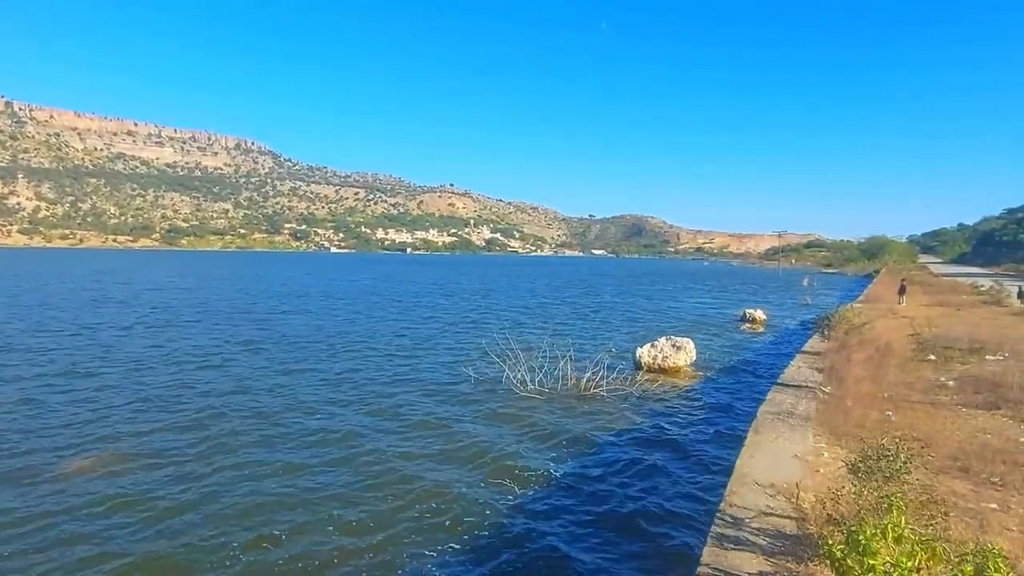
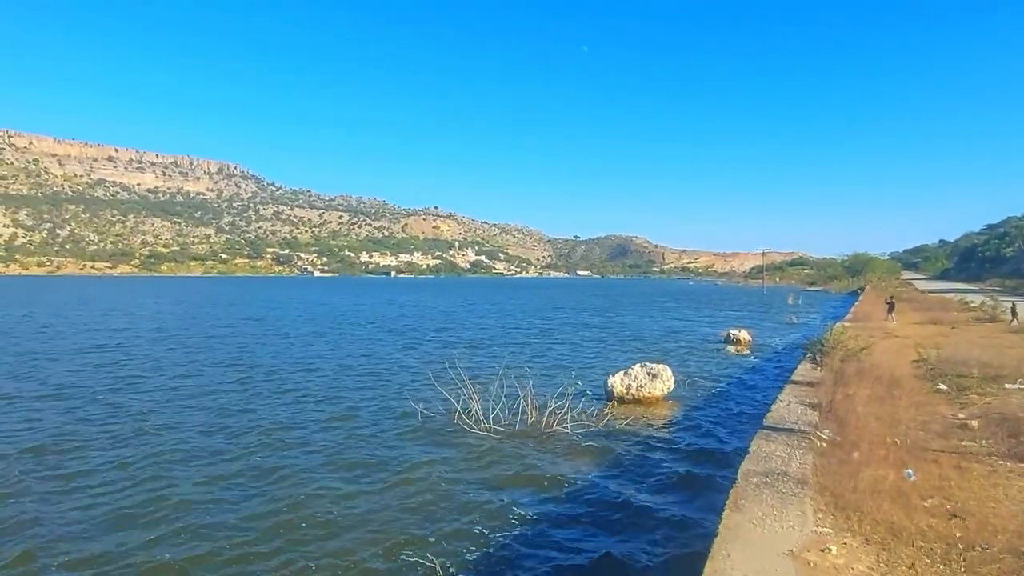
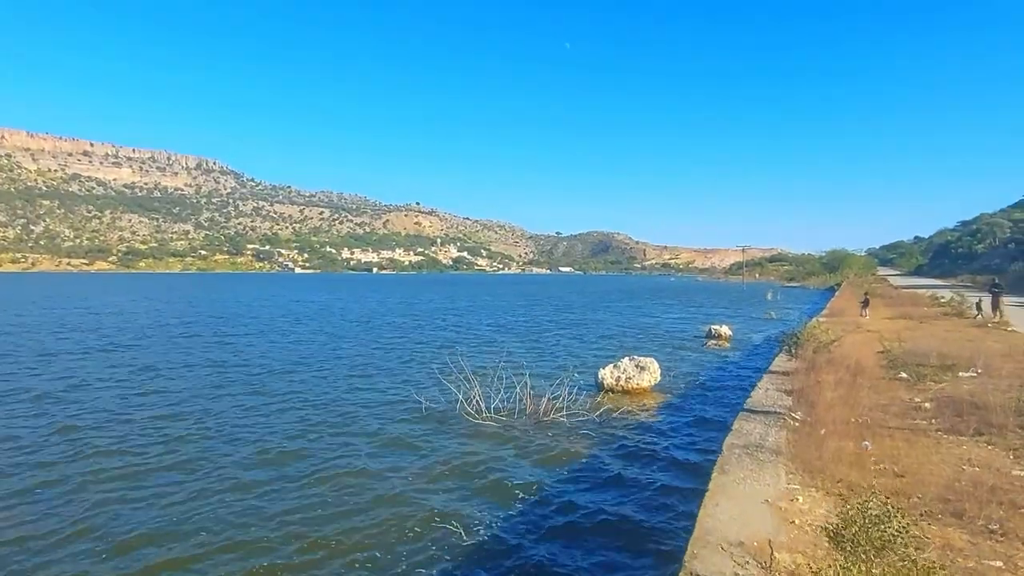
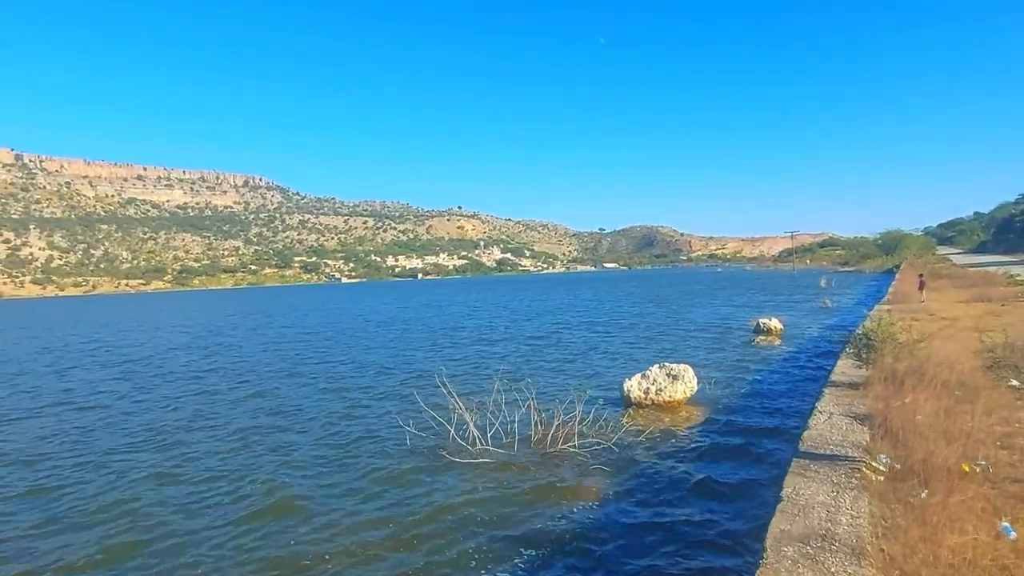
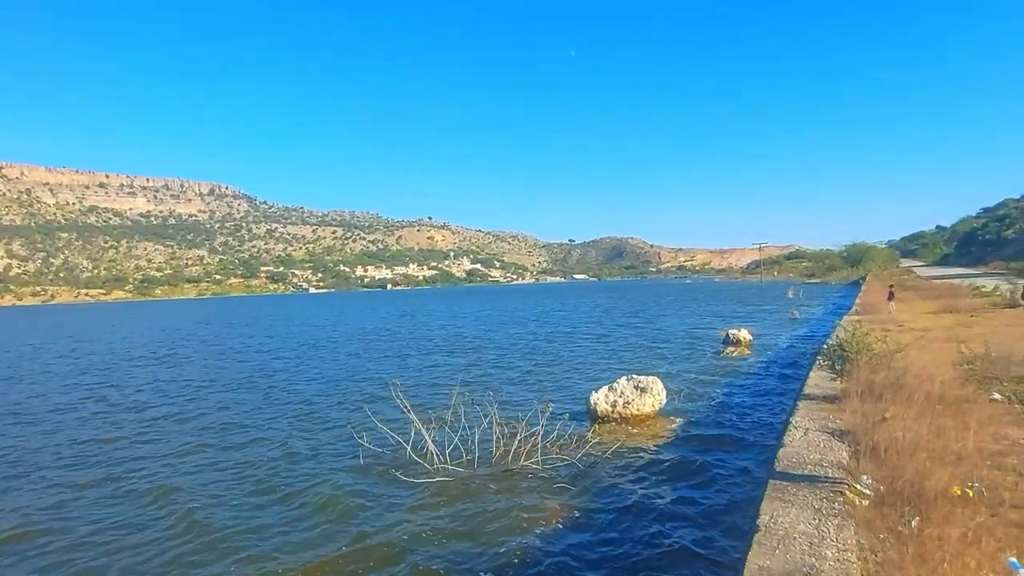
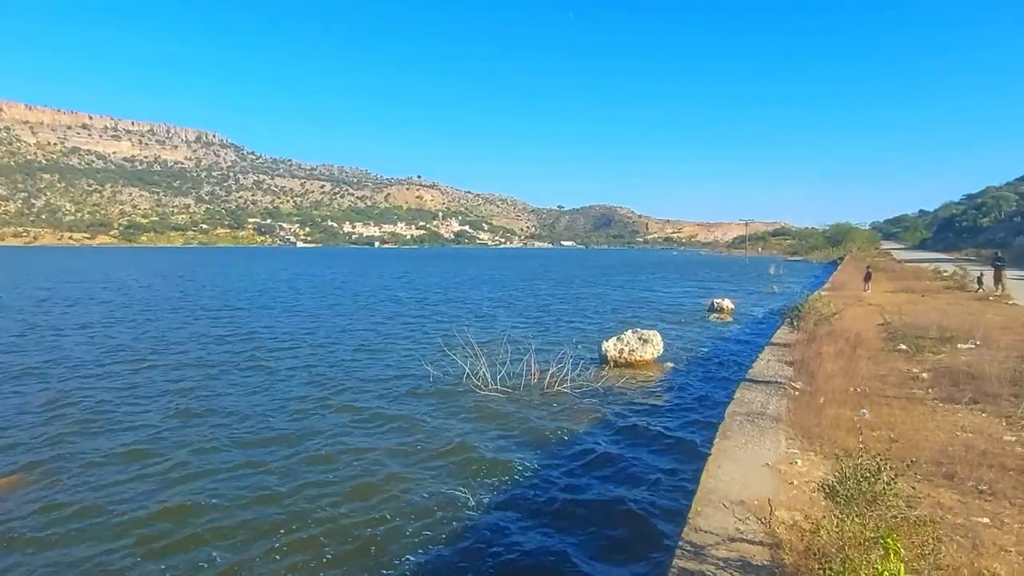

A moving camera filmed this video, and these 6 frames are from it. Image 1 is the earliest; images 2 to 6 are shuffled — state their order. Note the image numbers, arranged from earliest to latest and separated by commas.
6, 3, 2, 4, 5
